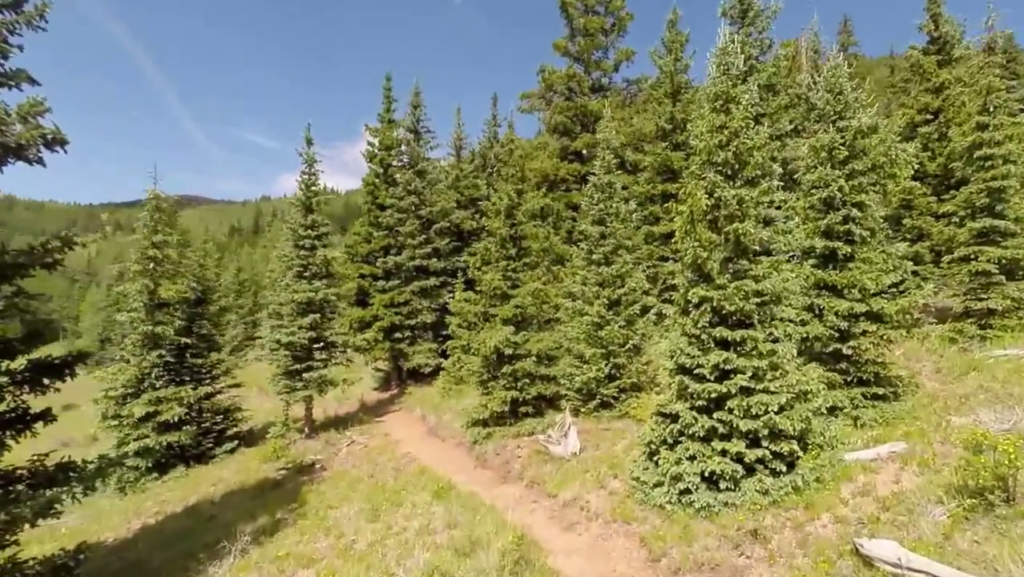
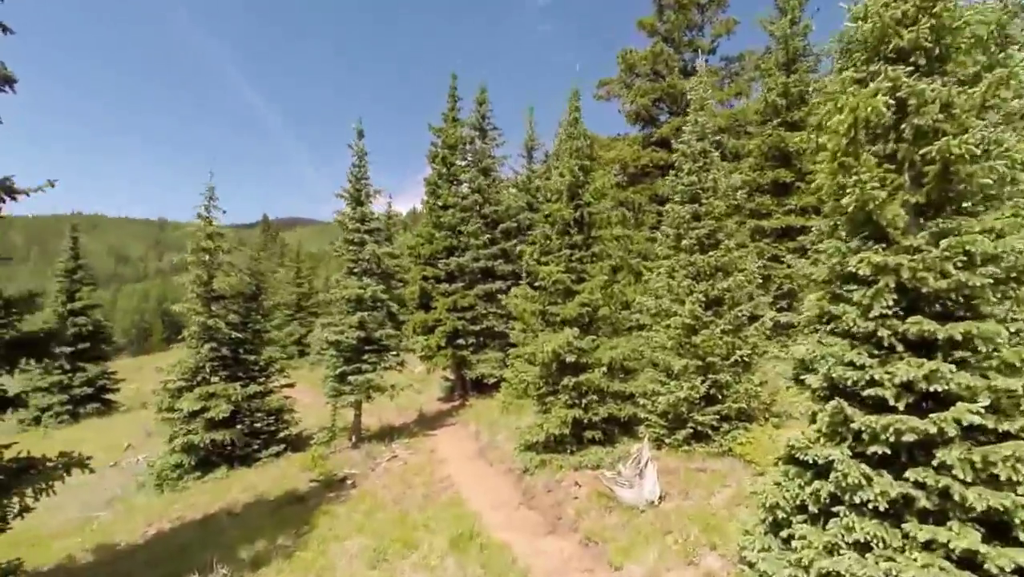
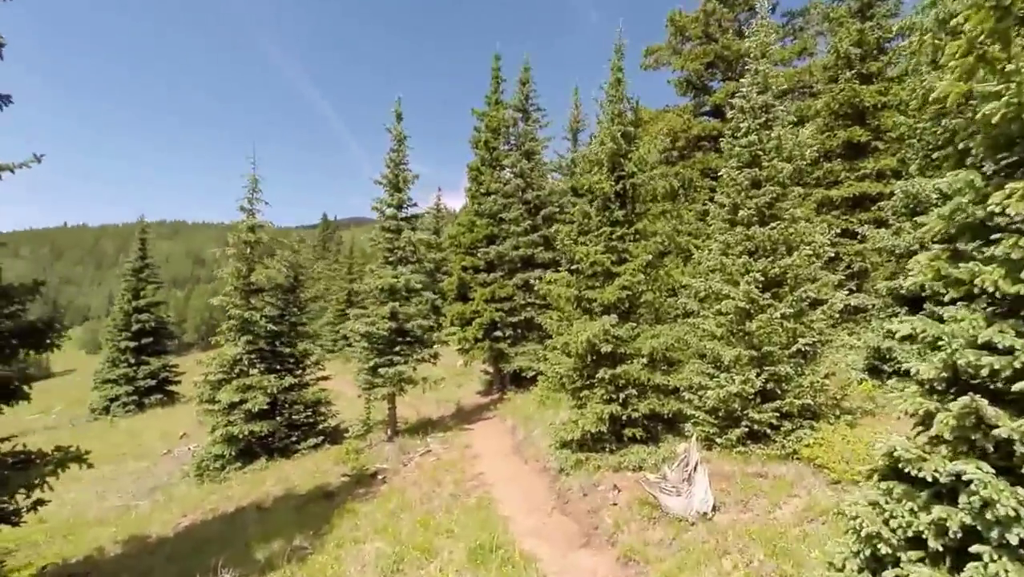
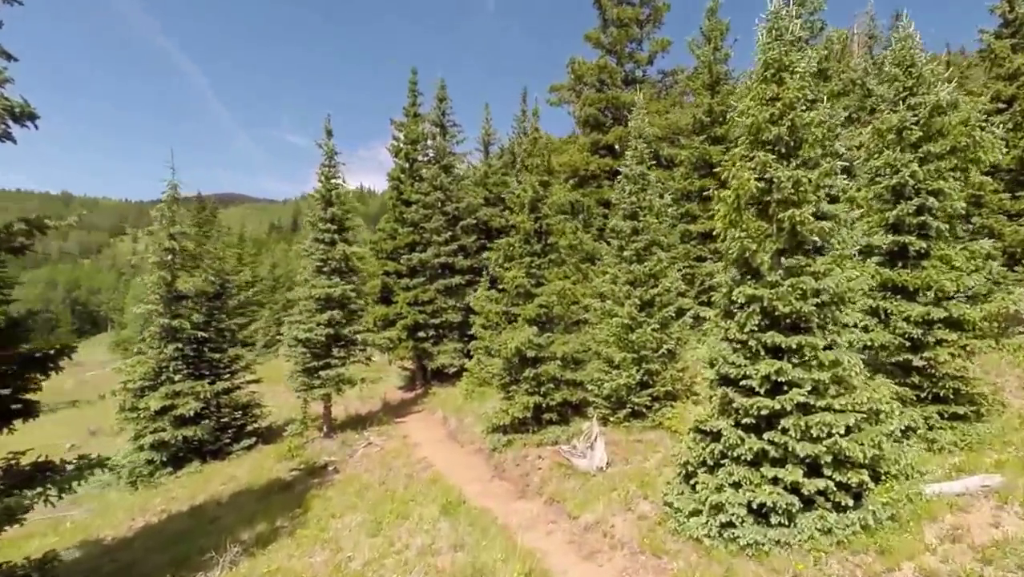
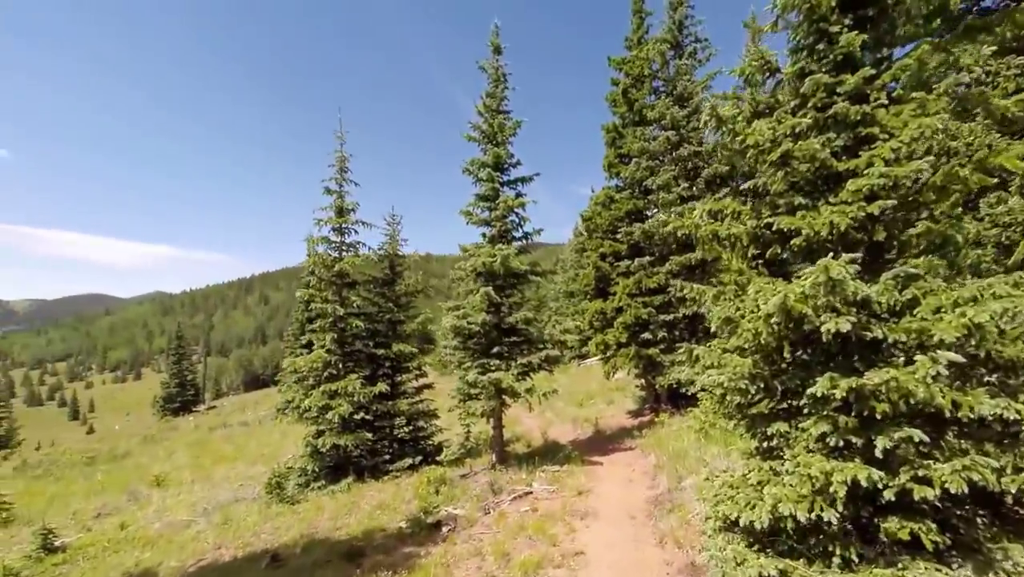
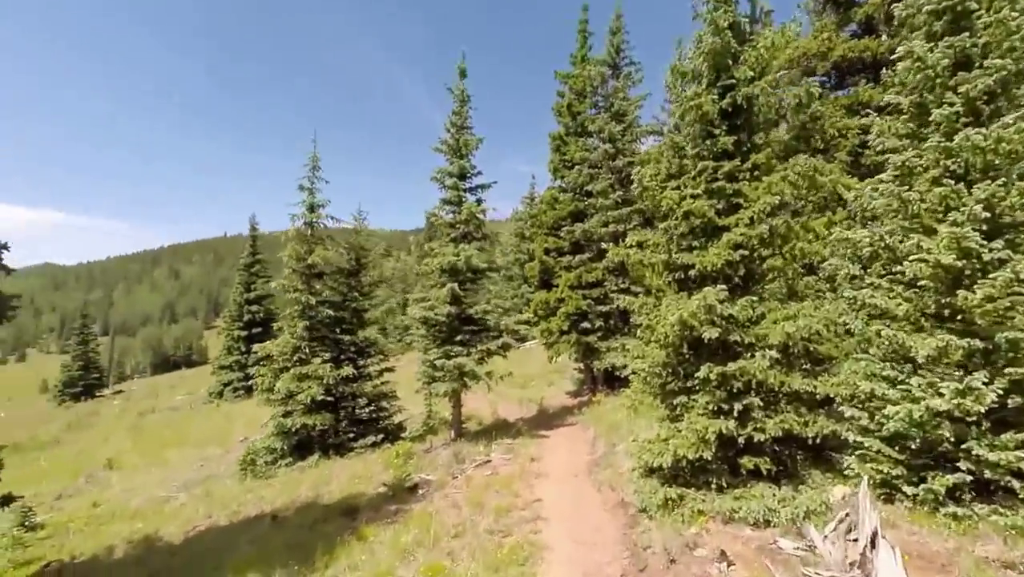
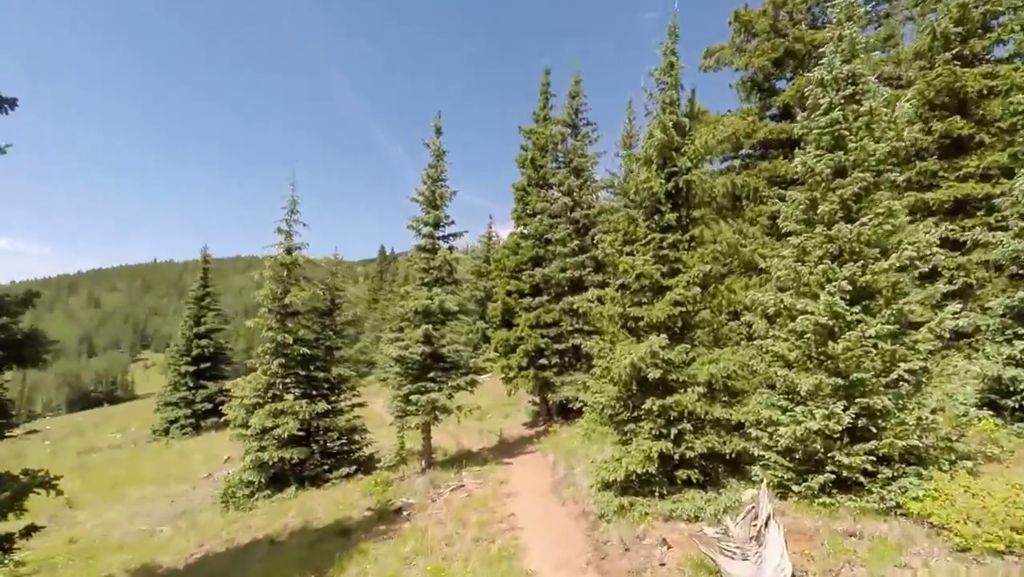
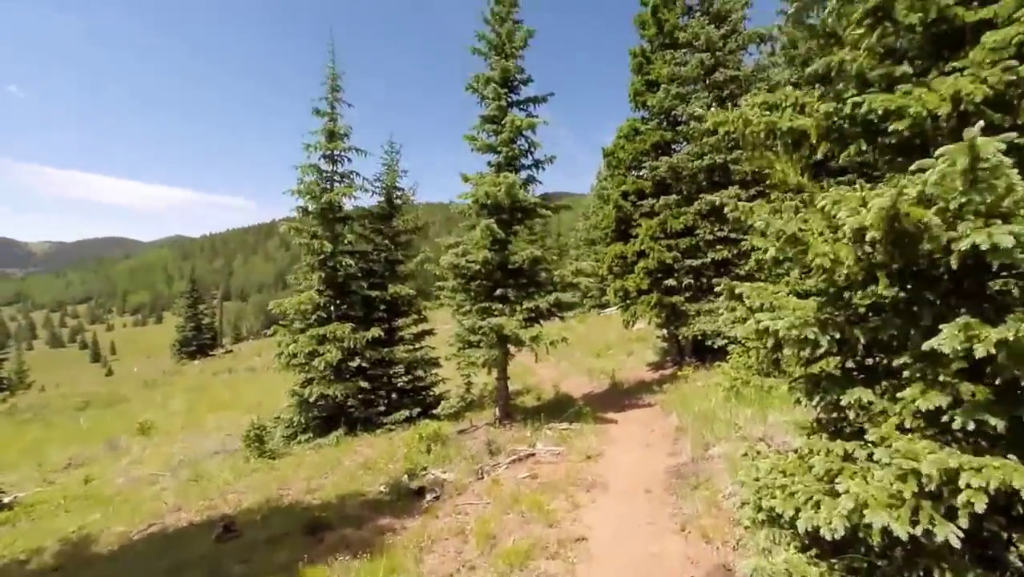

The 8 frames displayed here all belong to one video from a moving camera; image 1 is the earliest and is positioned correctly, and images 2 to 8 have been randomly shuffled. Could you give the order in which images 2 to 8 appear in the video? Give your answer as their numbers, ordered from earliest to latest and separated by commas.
4, 2, 3, 7, 6, 5, 8
